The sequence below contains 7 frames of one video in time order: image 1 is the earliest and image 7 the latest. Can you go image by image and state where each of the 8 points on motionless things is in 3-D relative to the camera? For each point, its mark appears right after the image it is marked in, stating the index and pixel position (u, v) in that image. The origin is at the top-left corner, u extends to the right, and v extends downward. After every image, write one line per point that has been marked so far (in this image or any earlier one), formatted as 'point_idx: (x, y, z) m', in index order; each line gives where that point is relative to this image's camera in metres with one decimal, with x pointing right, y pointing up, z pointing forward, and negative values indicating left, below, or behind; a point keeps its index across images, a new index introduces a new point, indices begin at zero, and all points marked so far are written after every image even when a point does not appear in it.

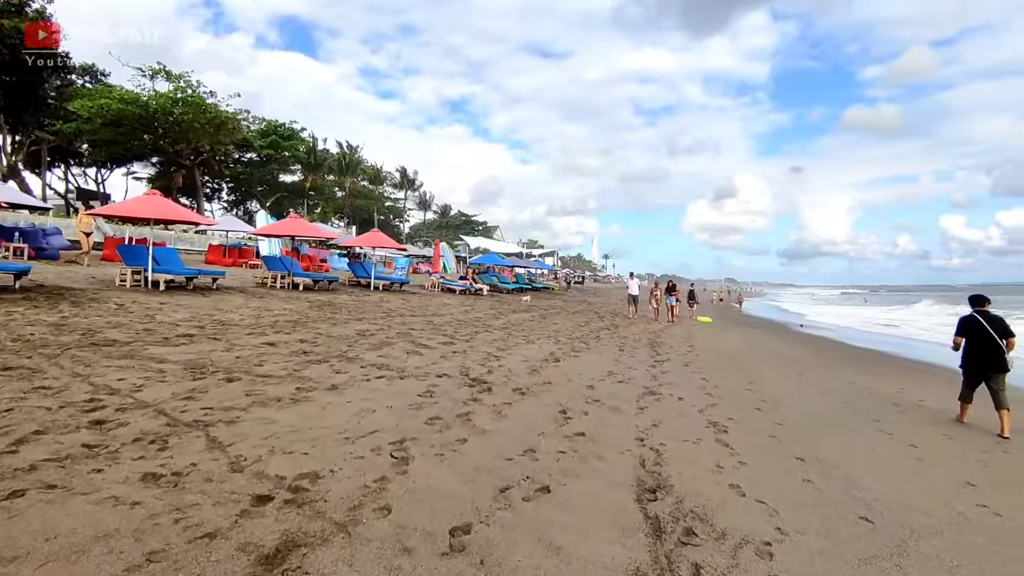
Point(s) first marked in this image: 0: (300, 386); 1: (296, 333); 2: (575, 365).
0: (-1.8, -0.8, +4.9) m
1: (-2.9, -0.6, +7.8) m
2: (+0.9, -1.1, +8.0) m
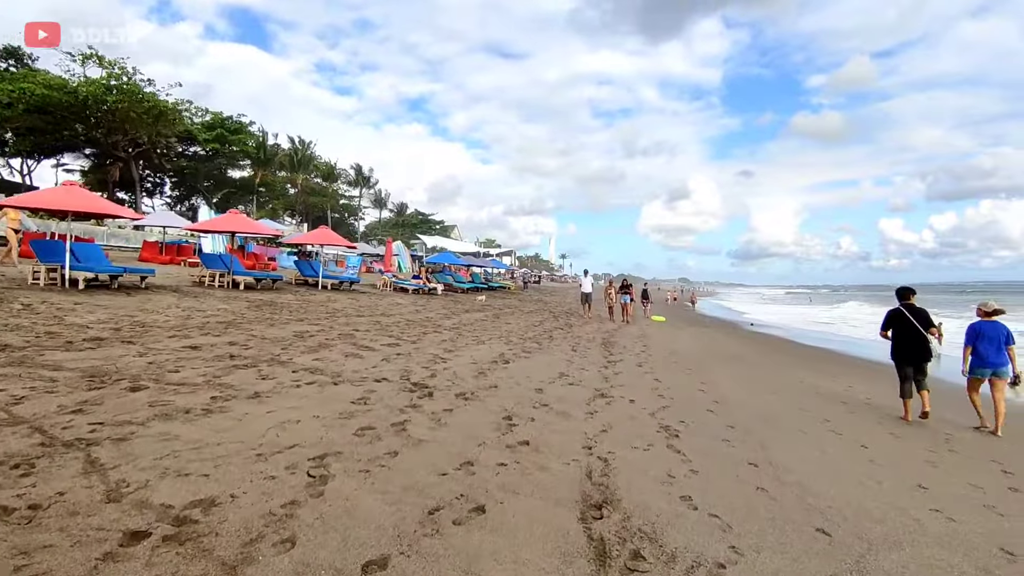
0: (-2.3, -0.8, +4.4) m
1: (-3.6, -0.6, +7.2) m
2: (+0.2, -1.1, +7.8) m
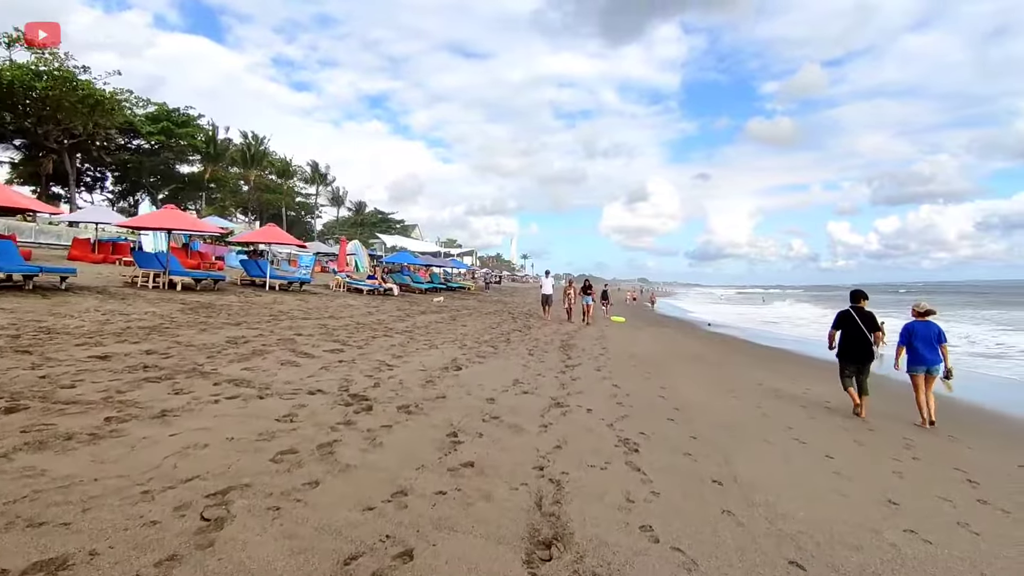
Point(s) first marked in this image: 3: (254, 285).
0: (-2.7, -0.8, +3.8) m
1: (-4.1, -0.6, +6.5) m
2: (-0.4, -1.1, +7.3) m
3: (-7.6, +0.1, +17.2) m
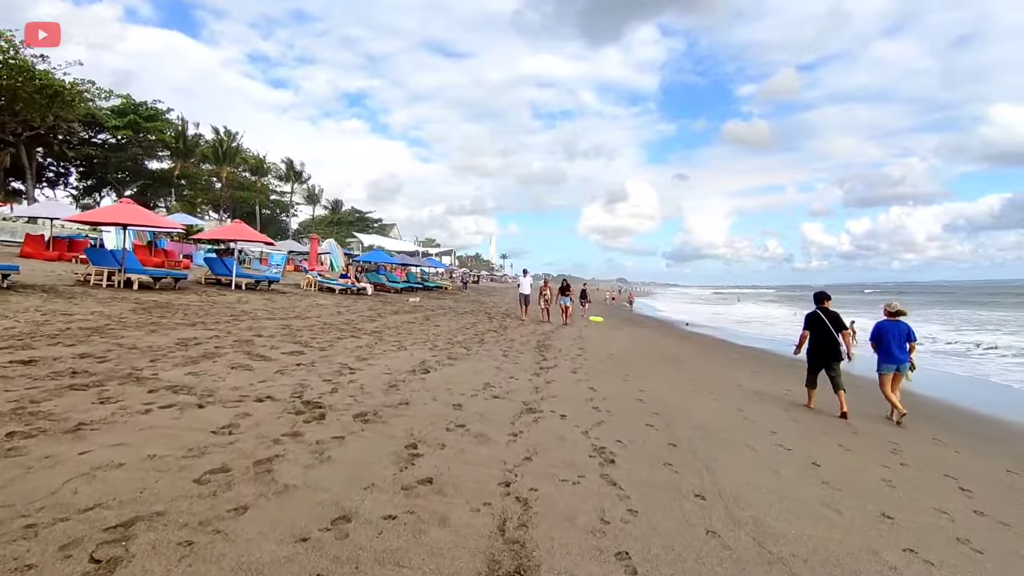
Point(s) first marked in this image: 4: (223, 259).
0: (-2.9, -0.8, +3.4) m
1: (-4.4, -0.6, +6.0) m
2: (-0.7, -1.1, +6.9) m
3: (-8.3, +0.1, +16.6) m
4: (-8.1, +0.8, +16.3) m
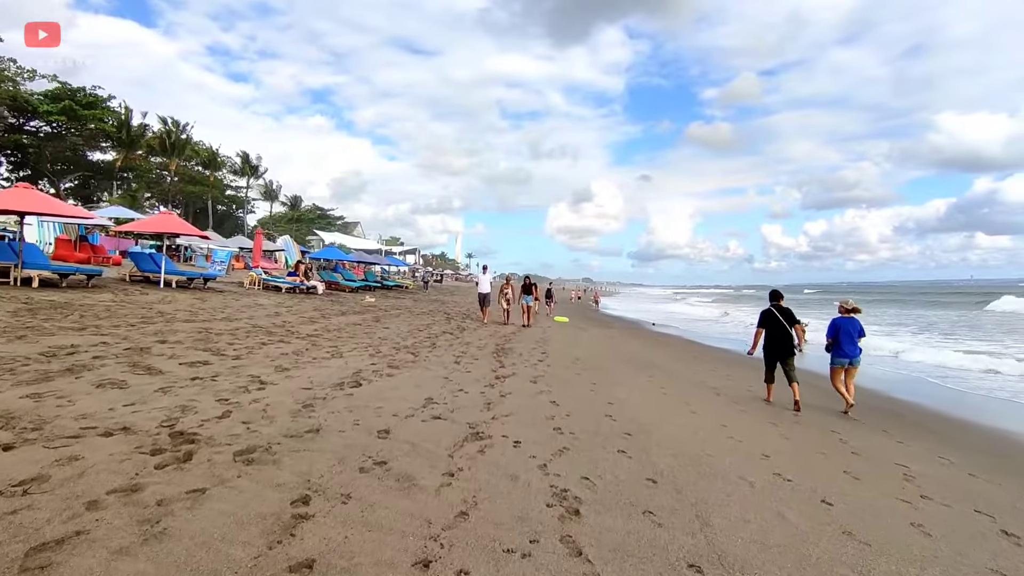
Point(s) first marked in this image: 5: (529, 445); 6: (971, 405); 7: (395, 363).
0: (-3.2, -0.8, +2.1) m
1: (-4.9, -0.6, +4.7) m
2: (-1.3, -1.0, +5.8) m
3: (-9.4, +0.1, +15.0) m
4: (-9.1, +0.9, +14.7) m
5: (+0.1, -1.2, +4.5) m
6: (+8.2, -2.1, +10.5) m
7: (-1.5, -1.0, +7.6) m
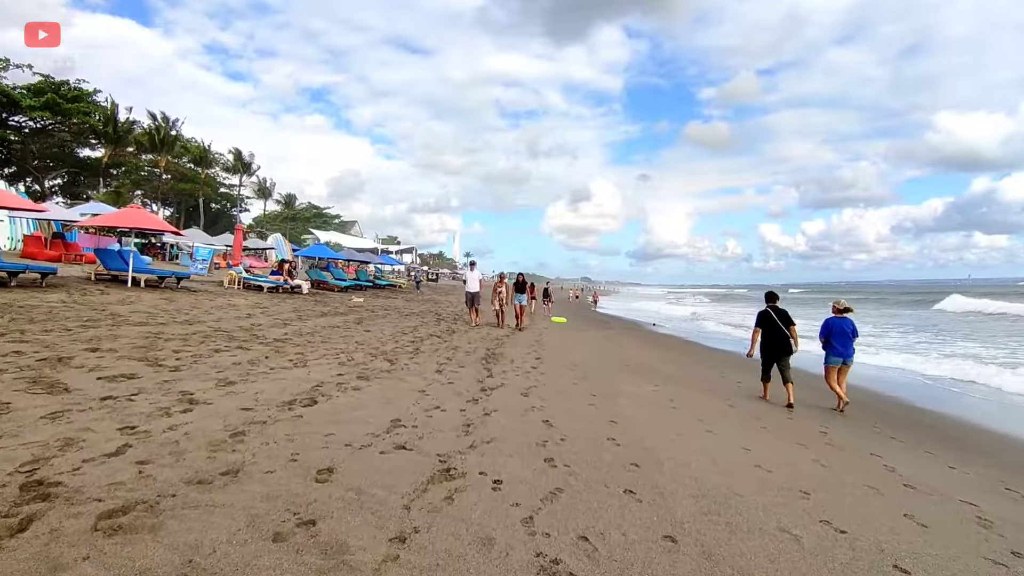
0: (-3.3, -0.8, +1.2) m
1: (-5.0, -0.6, +3.7) m
2: (-1.4, -1.0, +4.9) m
3: (-9.6, +0.2, +14.0) m
4: (-9.3, +0.9, +13.7) m
5: (0.0, -1.2, +3.5) m
6: (+8.1, -2.1, +9.6) m
7: (-1.7, -1.0, +6.7) m
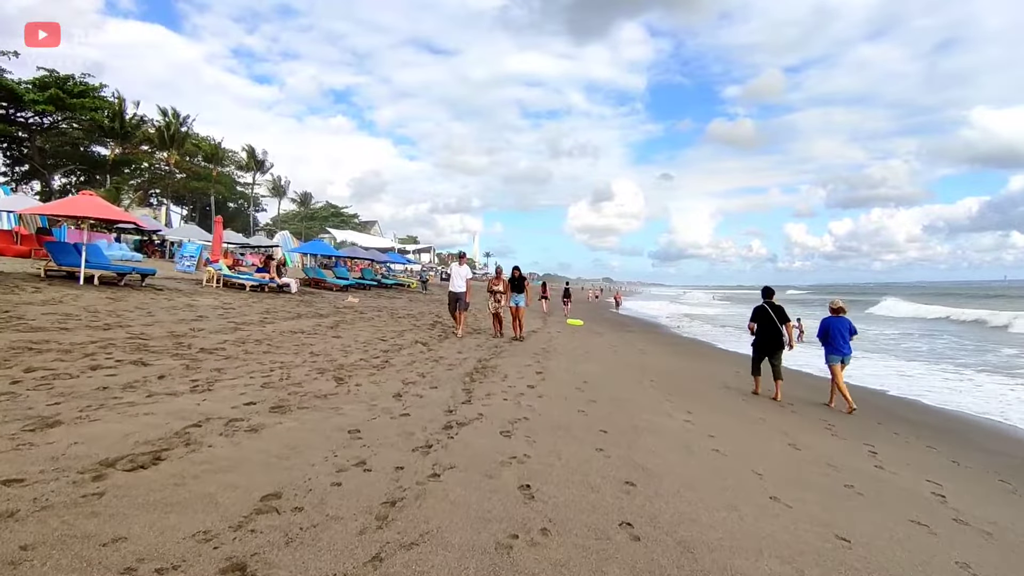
0: (-3.7, -0.7, -0.6) m
1: (-5.3, -0.5, +2.0) m
2: (-1.7, -1.0, +3.0) m
3: (-9.5, +0.2, +12.5) m
4: (-9.2, +0.9, +12.2) m
5: (-0.3, -1.2, +1.7) m
6: (+8.0, -2.1, +7.4) m
7: (-1.9, -0.9, +4.8) m
